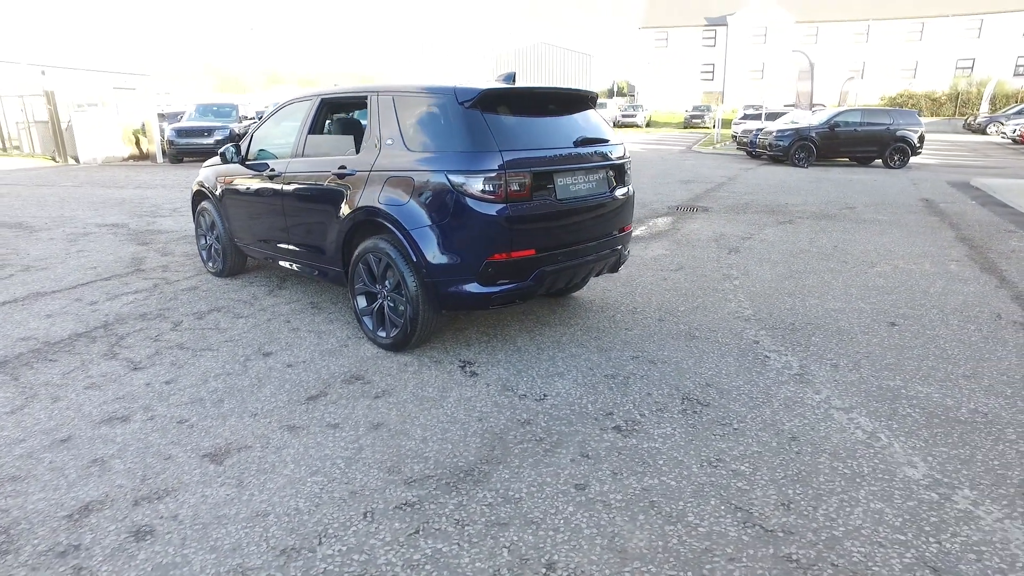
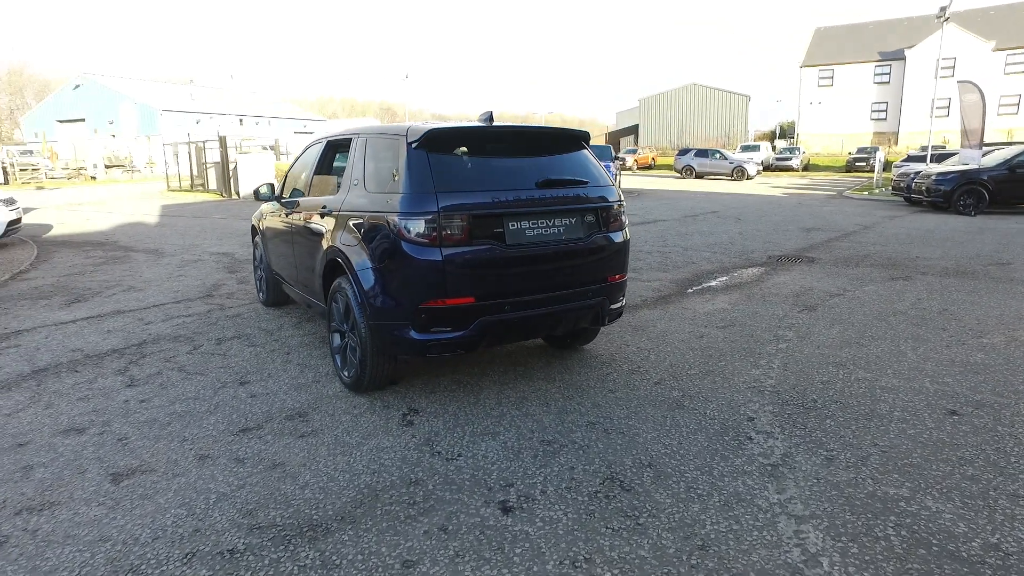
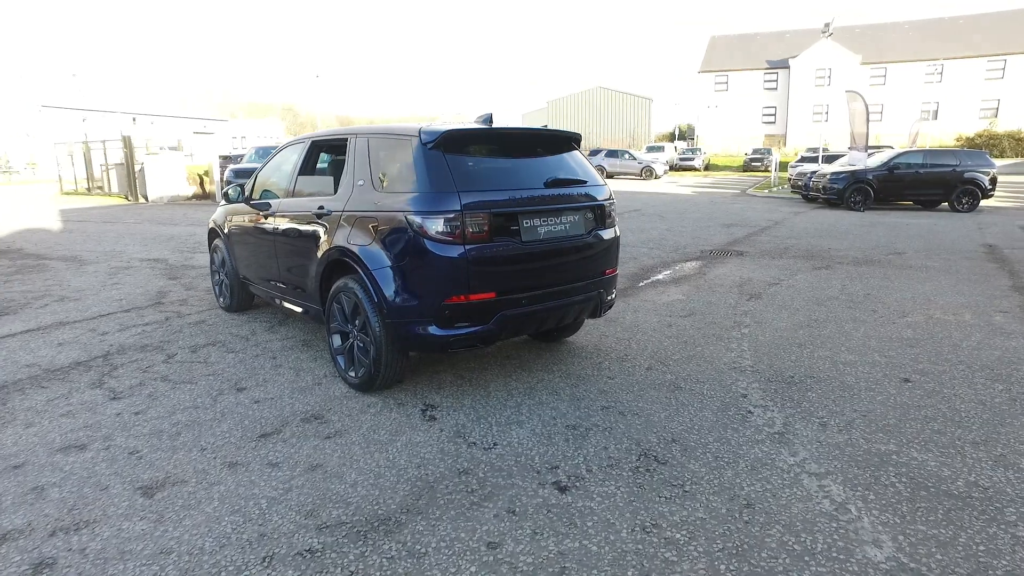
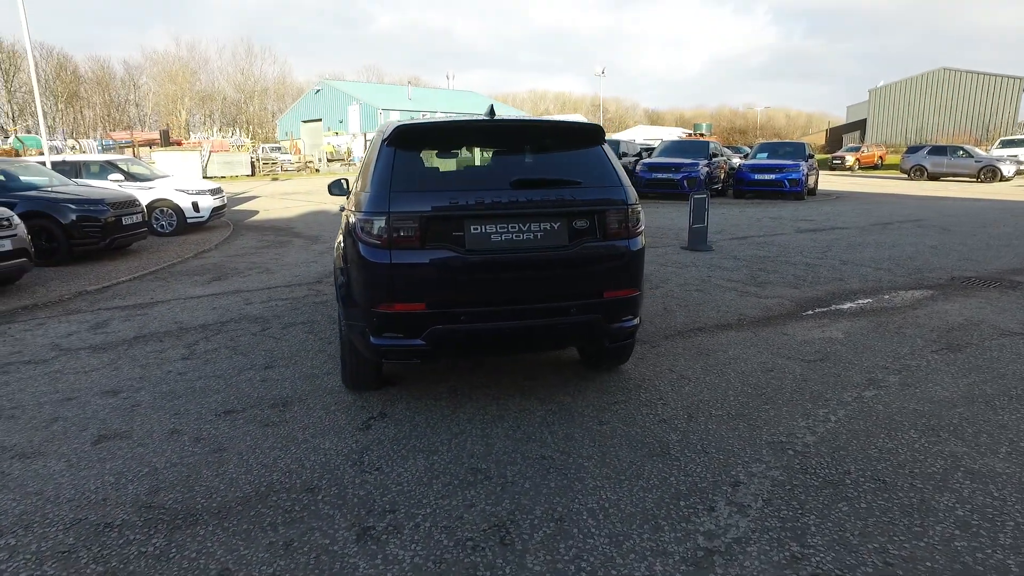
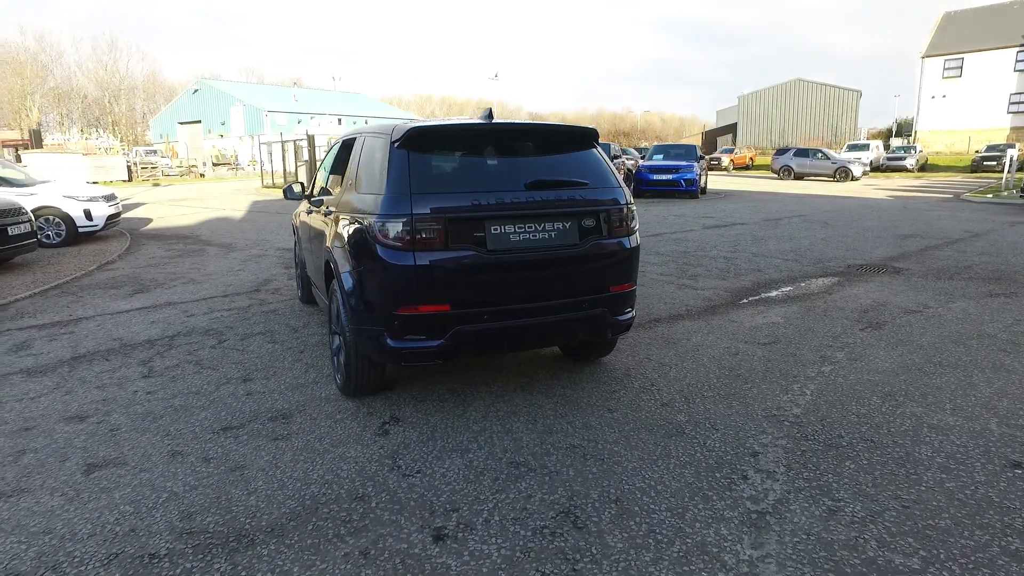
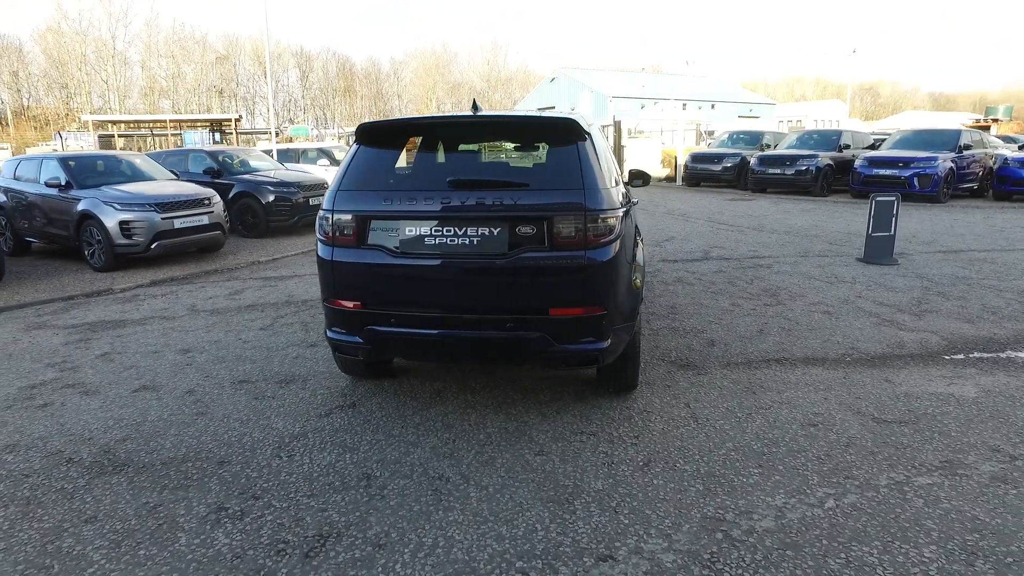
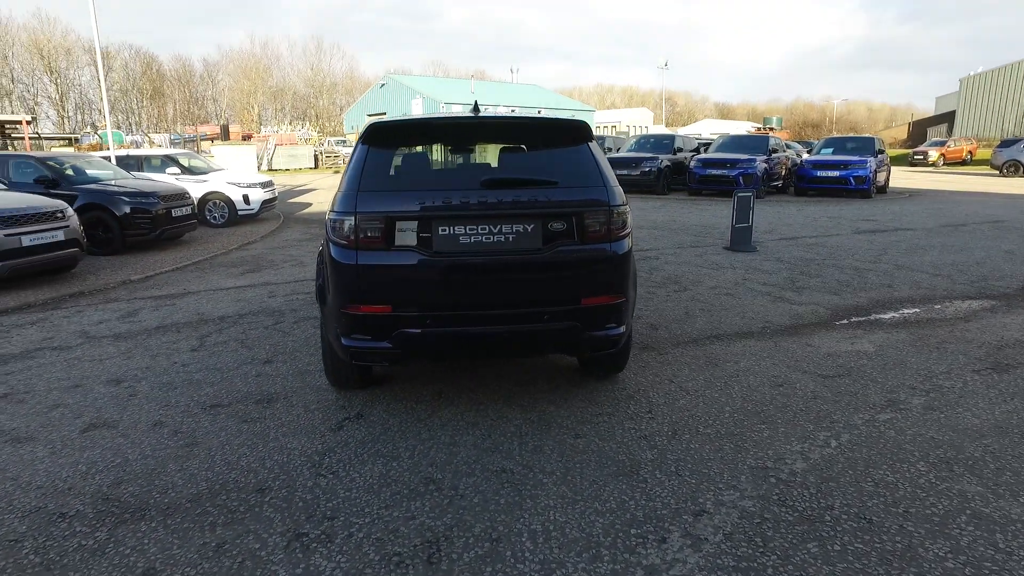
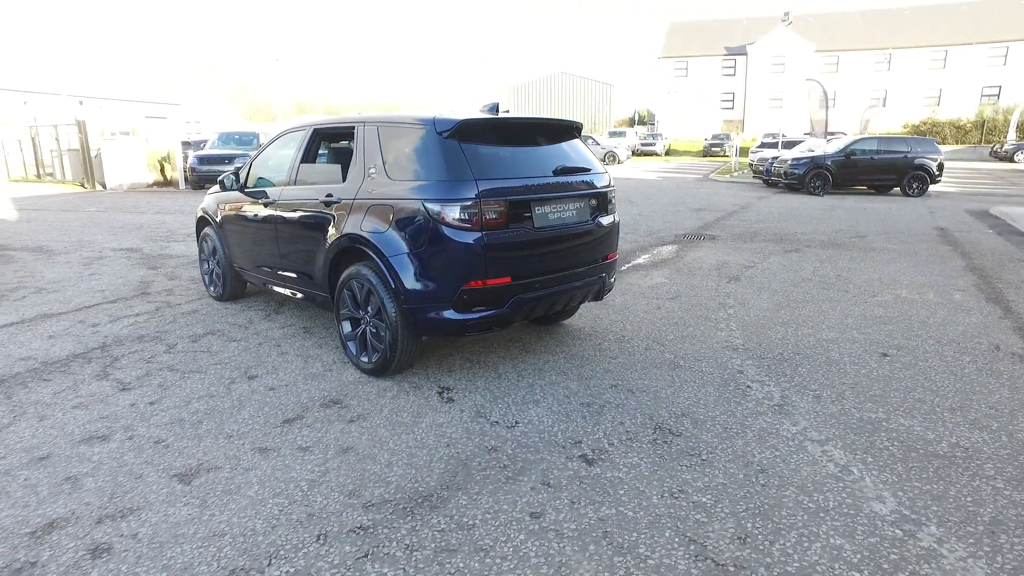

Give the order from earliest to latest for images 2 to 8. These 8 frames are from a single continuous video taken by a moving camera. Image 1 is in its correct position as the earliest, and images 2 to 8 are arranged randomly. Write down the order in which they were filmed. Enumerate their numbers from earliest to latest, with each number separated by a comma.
8, 3, 2, 5, 4, 7, 6
